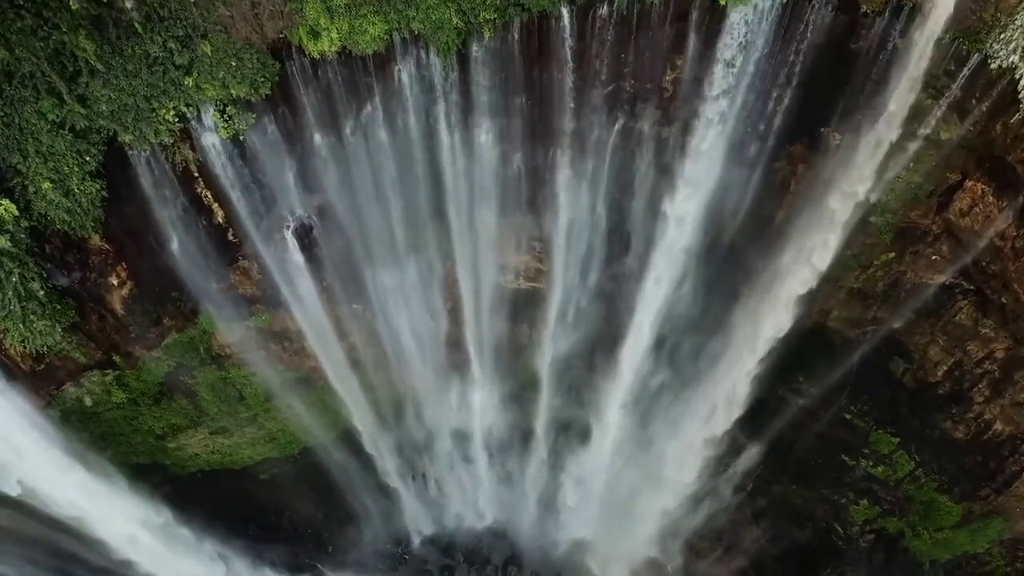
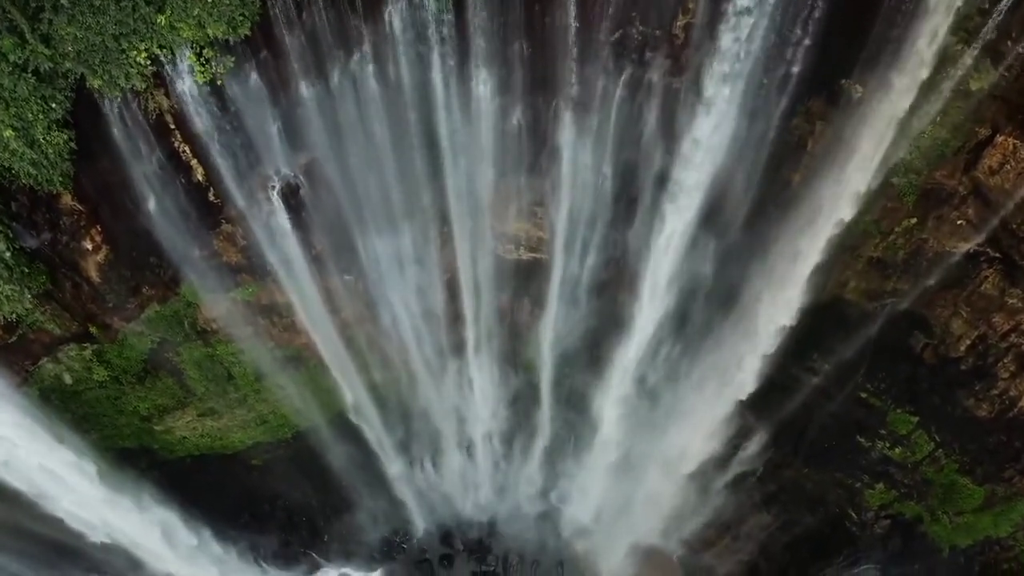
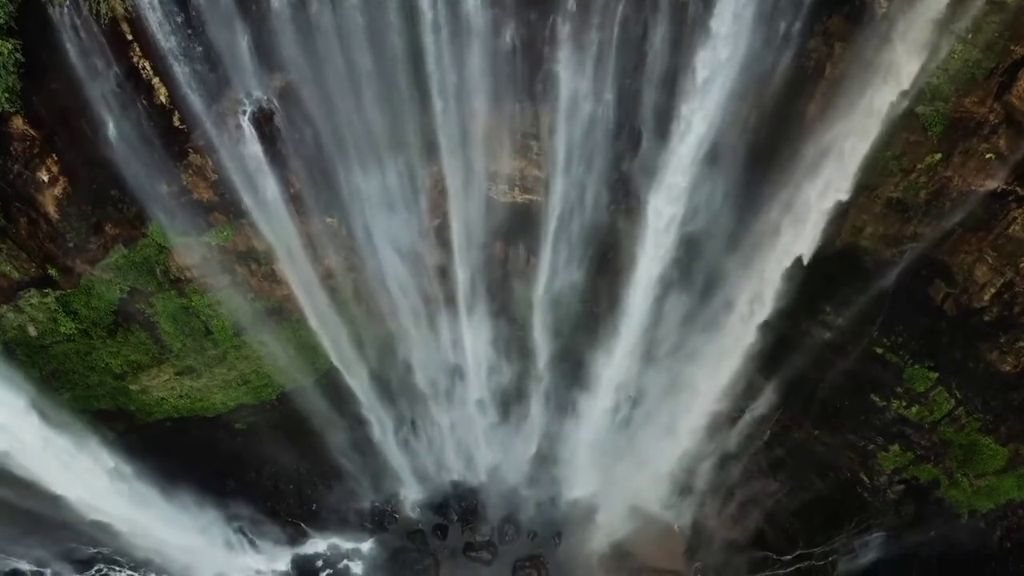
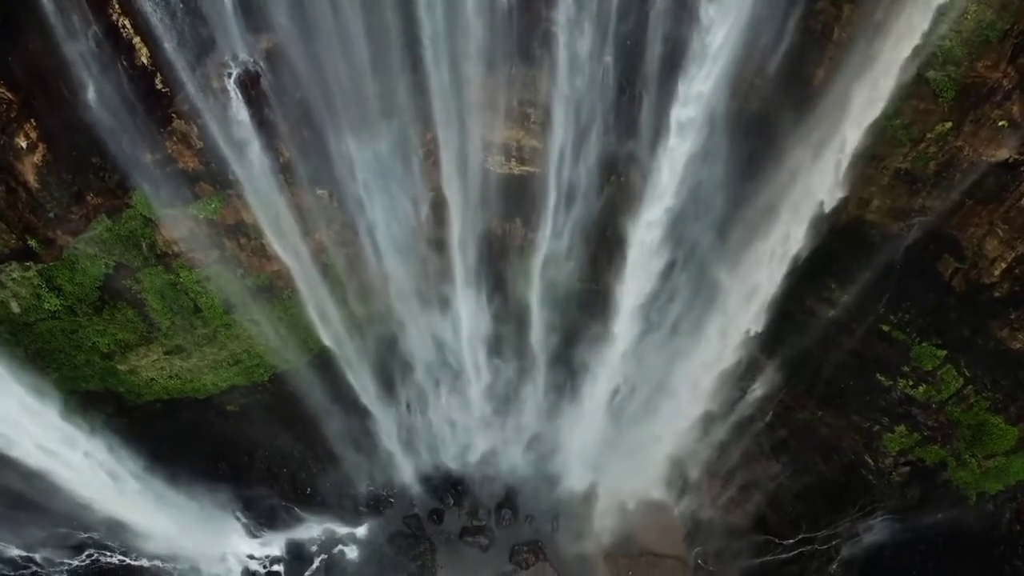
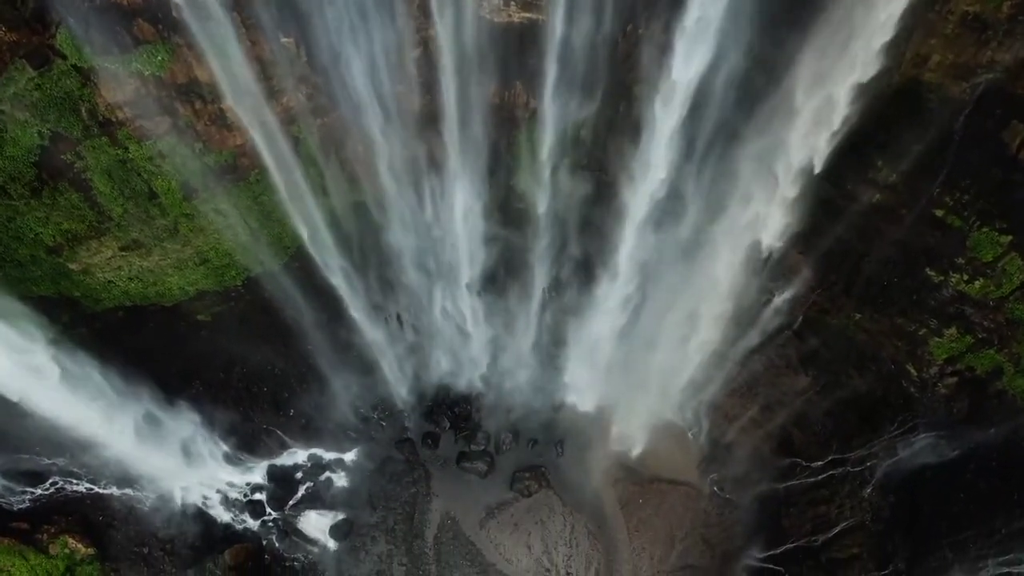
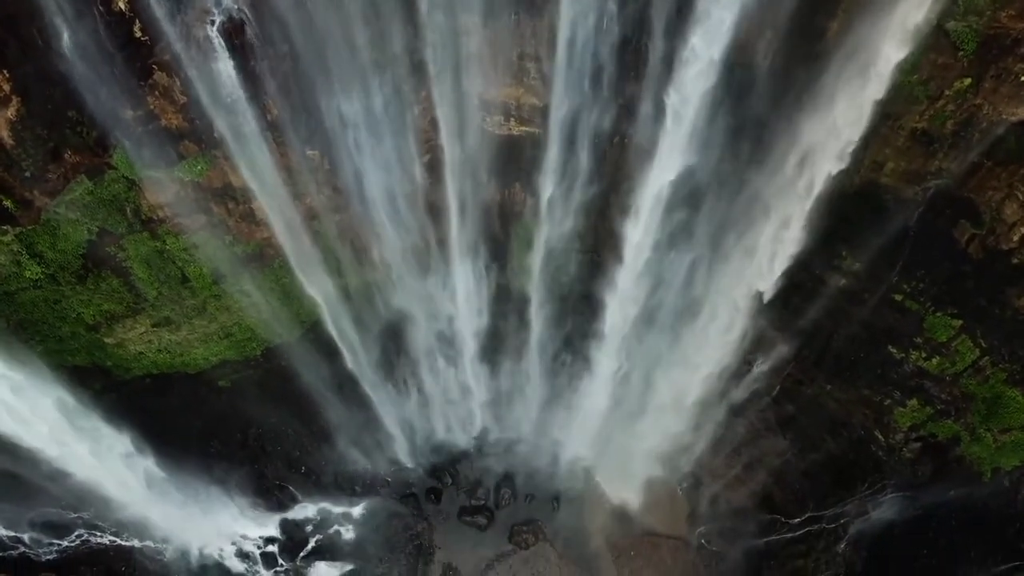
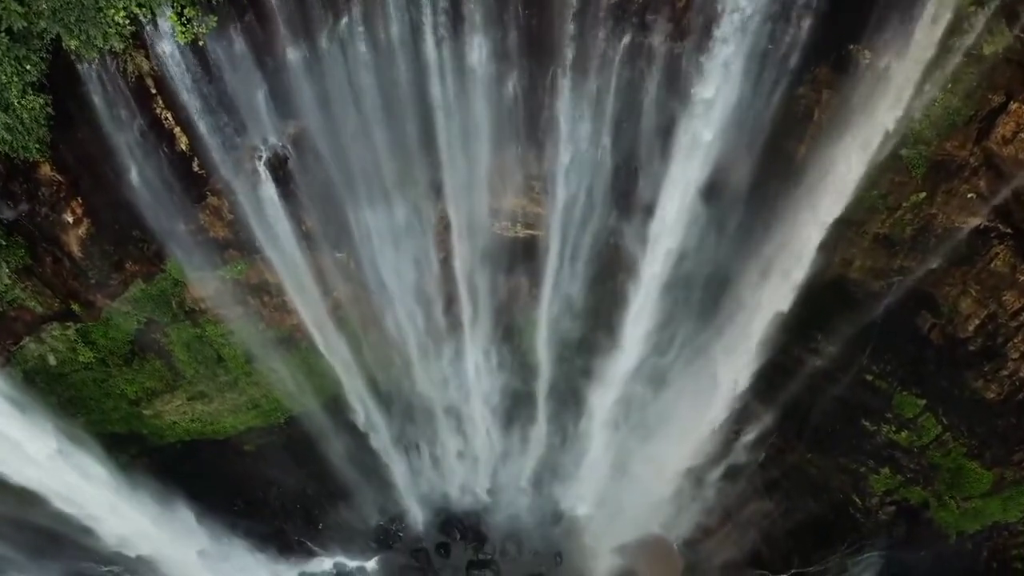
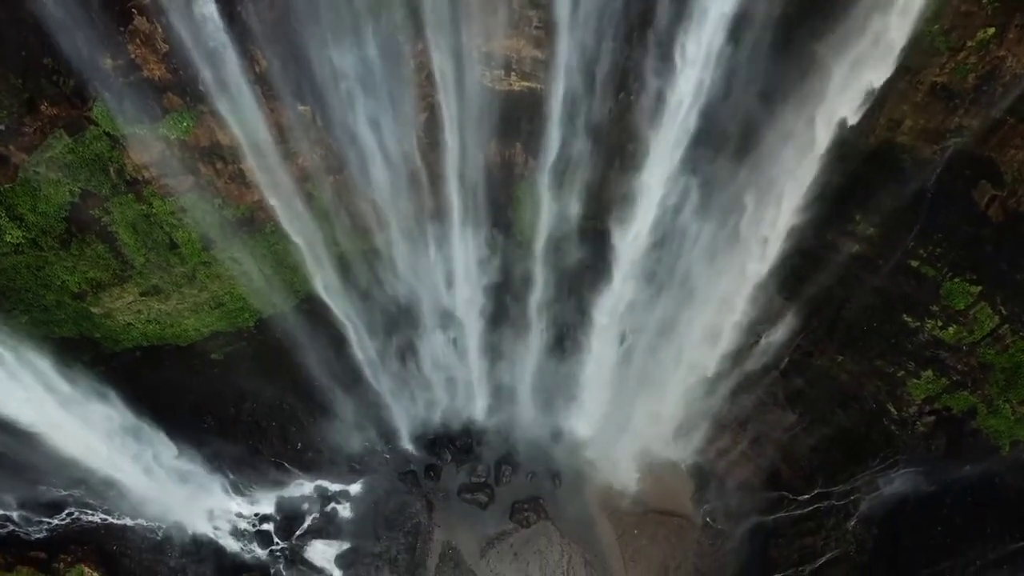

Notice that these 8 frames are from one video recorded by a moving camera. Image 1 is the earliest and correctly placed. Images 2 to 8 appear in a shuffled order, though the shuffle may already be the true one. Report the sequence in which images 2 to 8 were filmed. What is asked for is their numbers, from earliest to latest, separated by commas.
2, 7, 3, 4, 6, 8, 5
